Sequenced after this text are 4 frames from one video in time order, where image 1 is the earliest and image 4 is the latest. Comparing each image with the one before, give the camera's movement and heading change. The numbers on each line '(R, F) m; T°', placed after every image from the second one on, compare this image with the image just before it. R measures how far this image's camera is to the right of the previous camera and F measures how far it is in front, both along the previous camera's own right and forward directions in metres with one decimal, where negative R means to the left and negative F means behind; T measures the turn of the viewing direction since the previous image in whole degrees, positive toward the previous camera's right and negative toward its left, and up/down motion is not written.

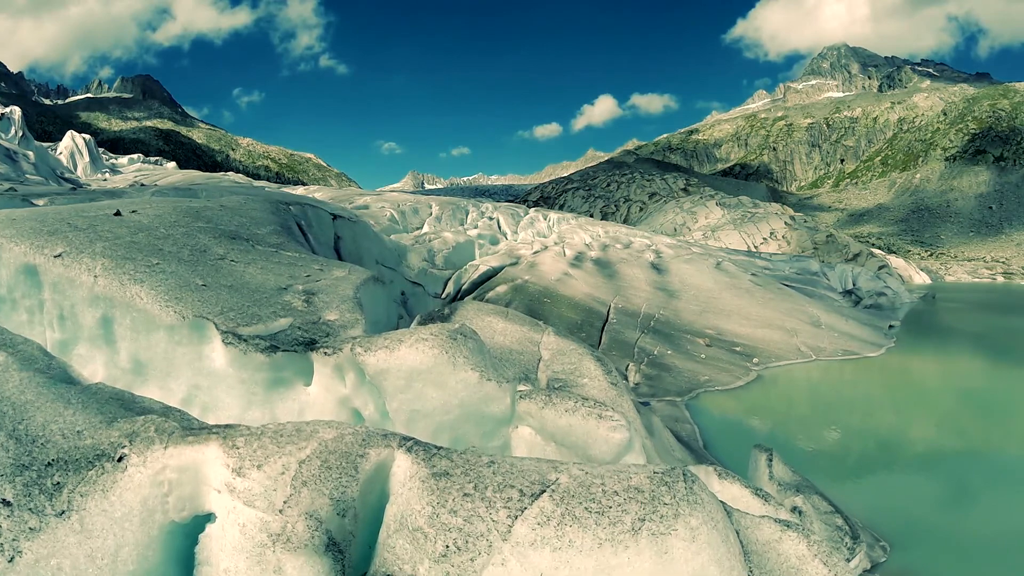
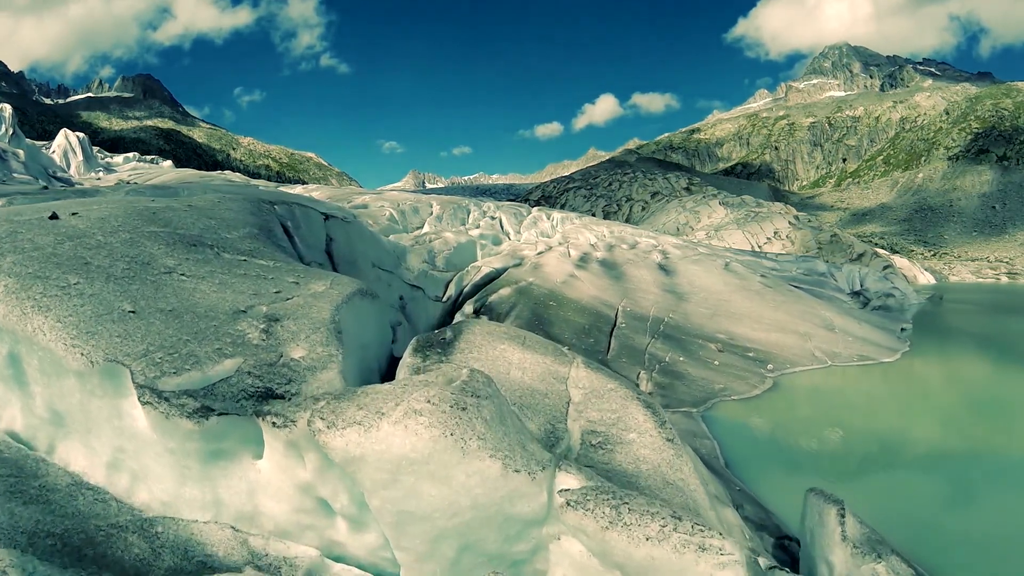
(-0.2, +1.2) m; 0°
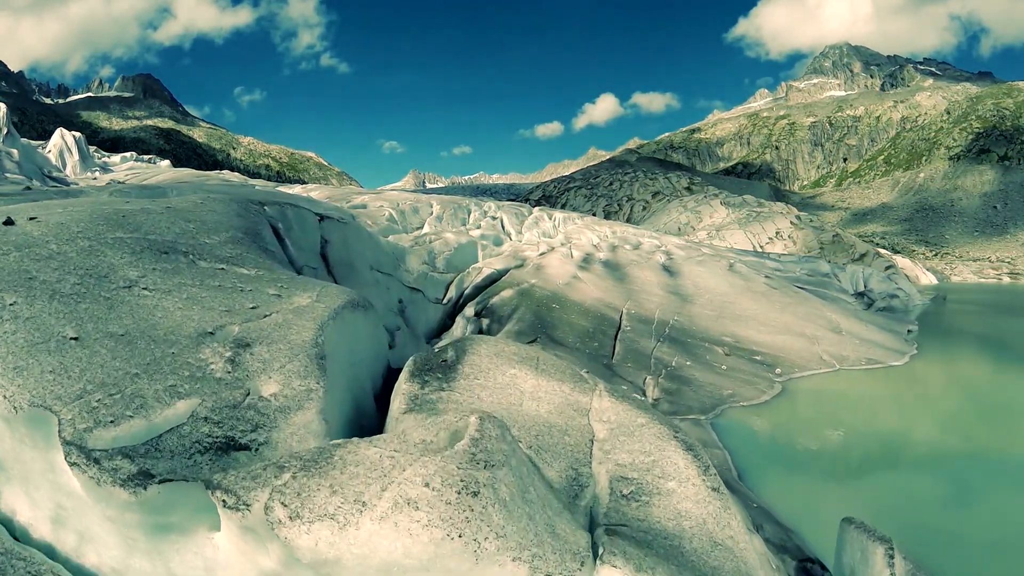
(-0.1, +0.6) m; 0°
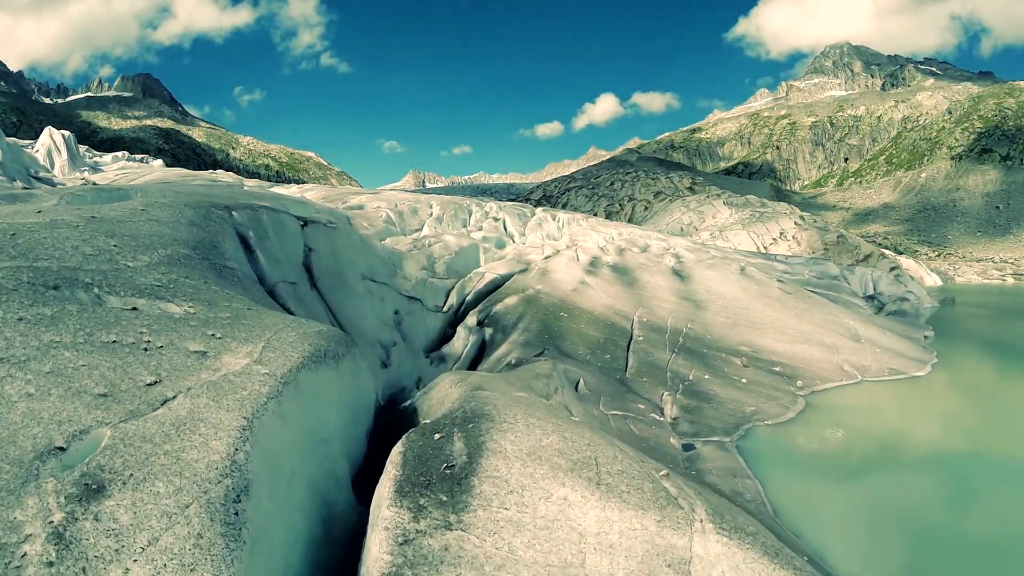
(-0.2, +1.6) m; 0°
